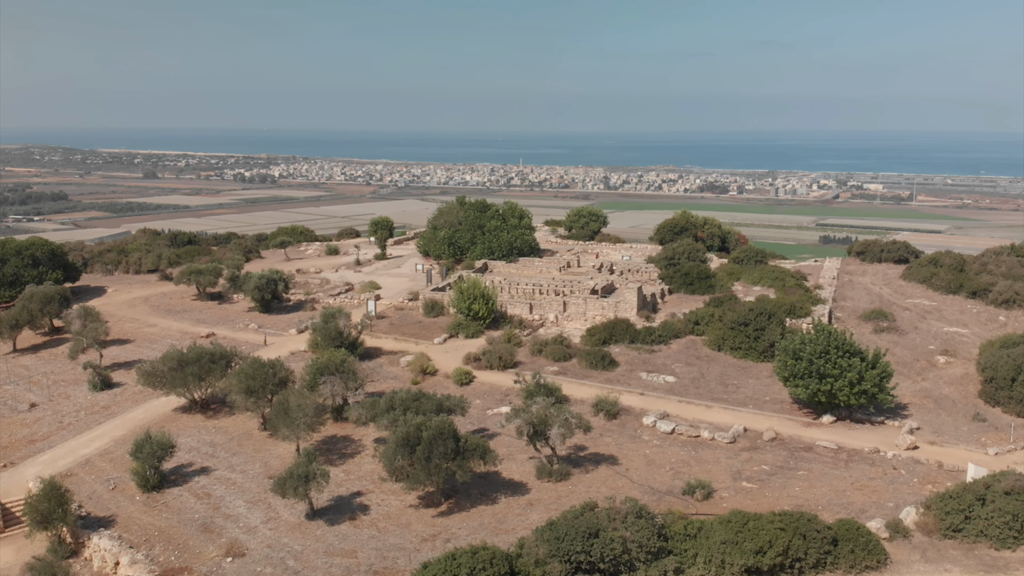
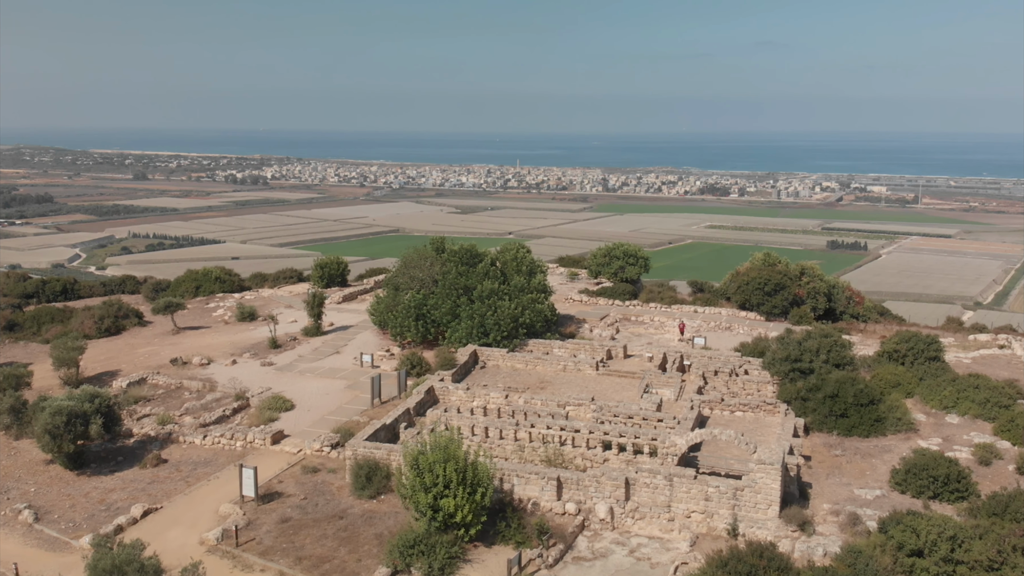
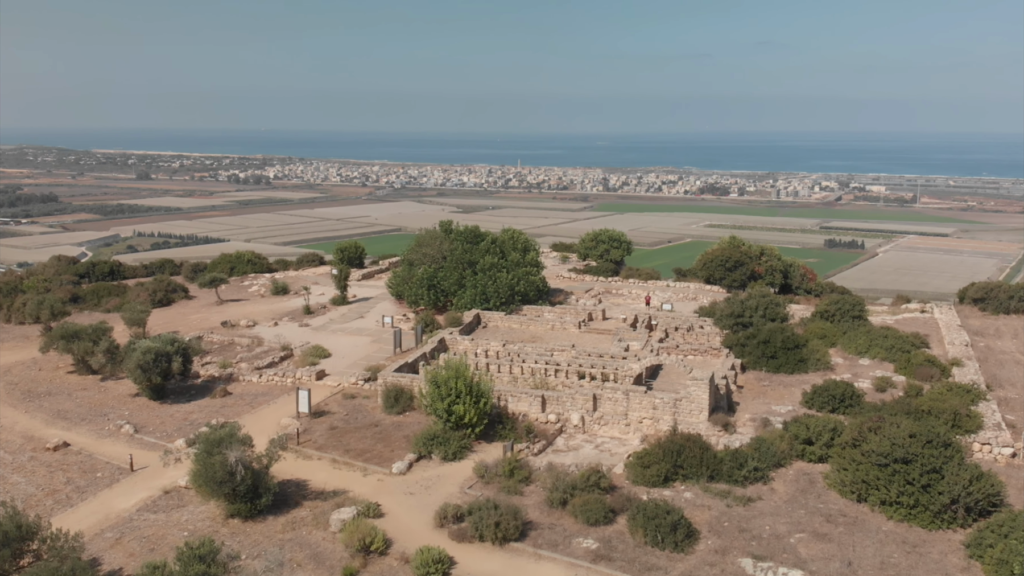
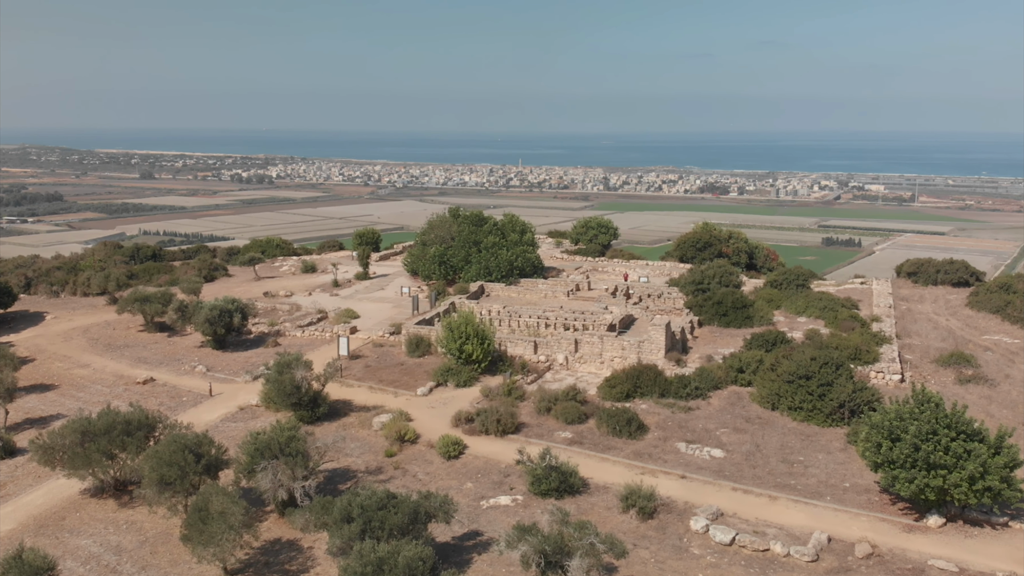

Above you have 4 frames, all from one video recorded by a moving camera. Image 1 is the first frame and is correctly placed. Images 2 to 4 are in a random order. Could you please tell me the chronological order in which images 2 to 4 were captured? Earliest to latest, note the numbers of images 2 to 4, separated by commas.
4, 3, 2
